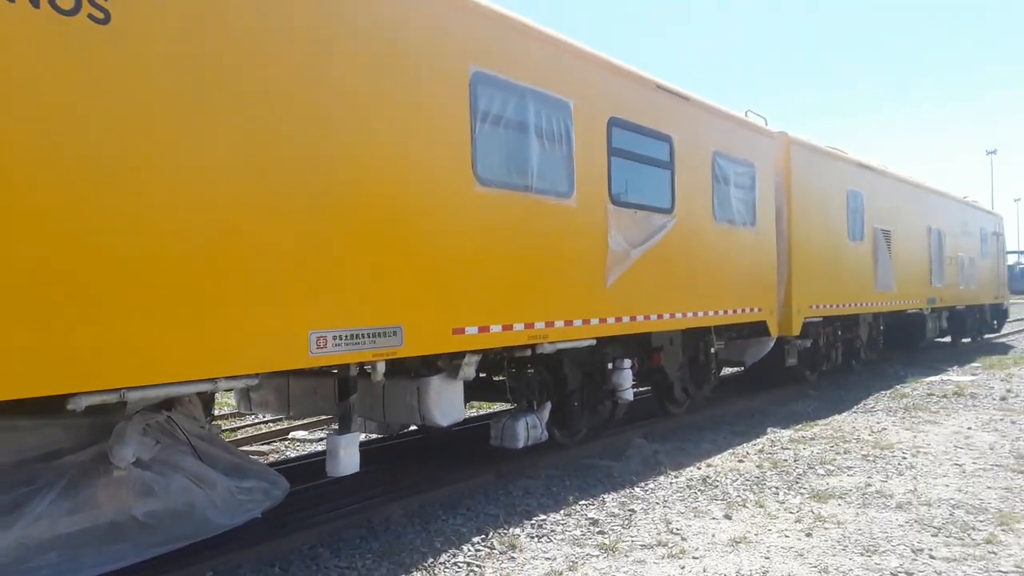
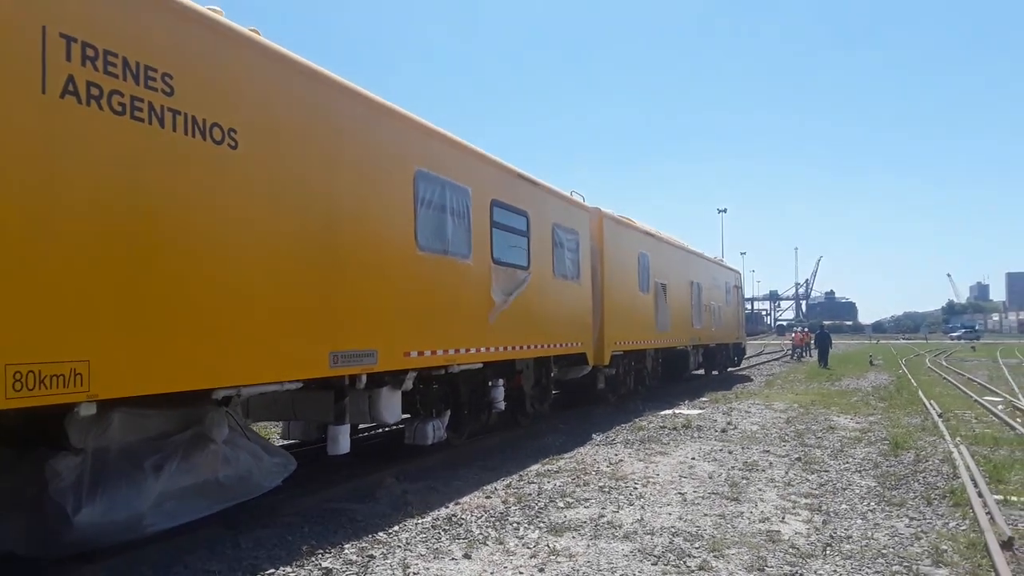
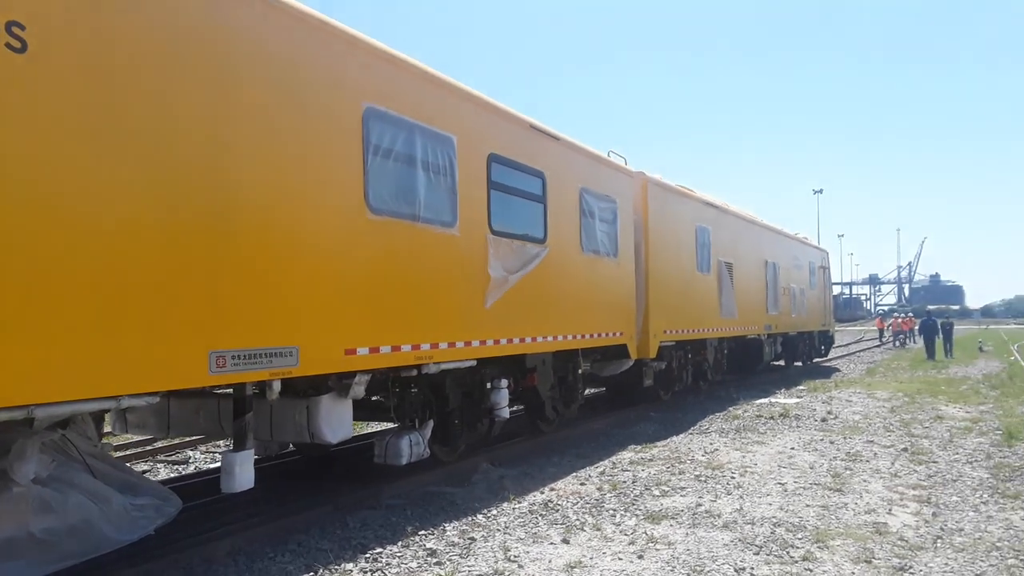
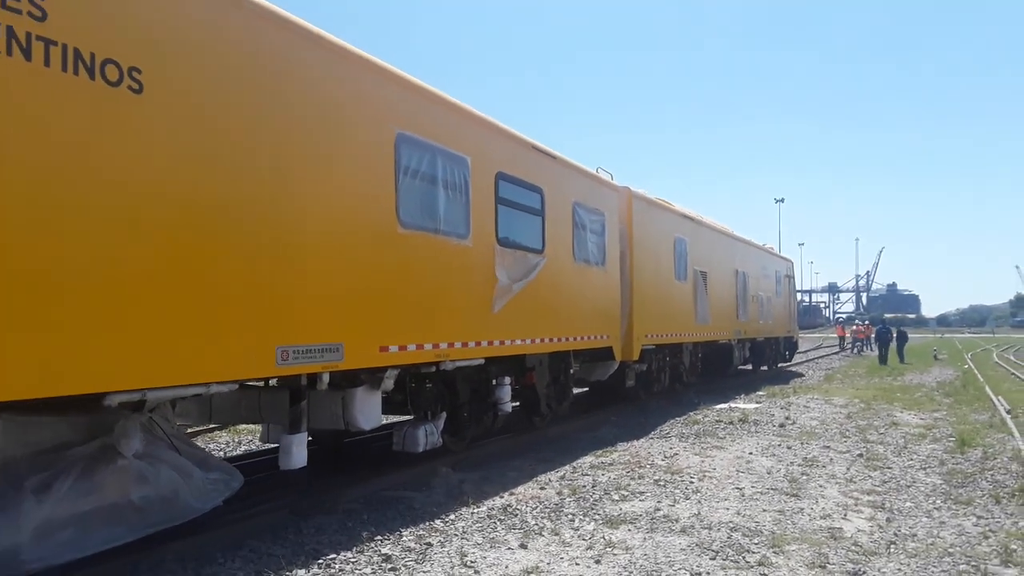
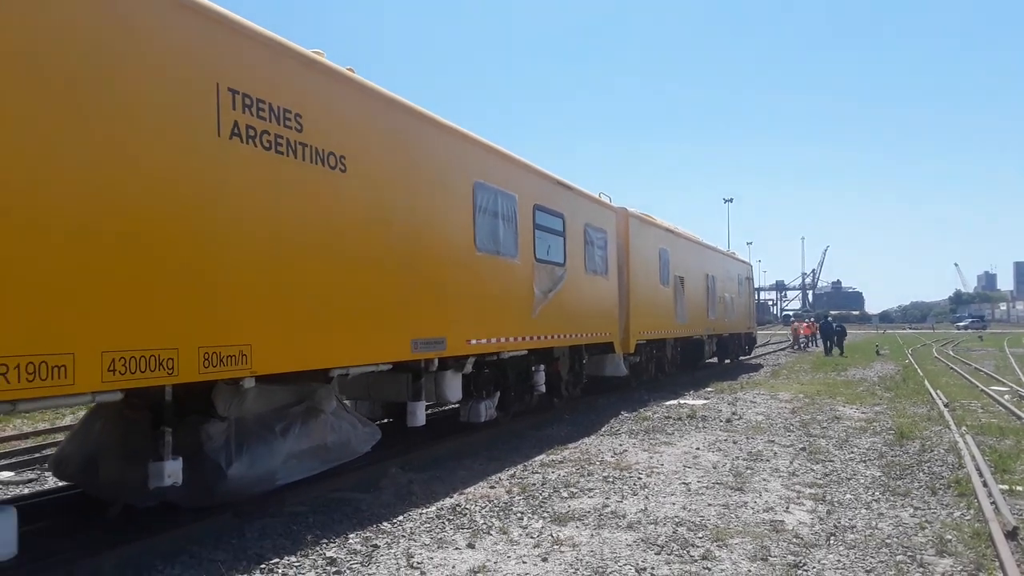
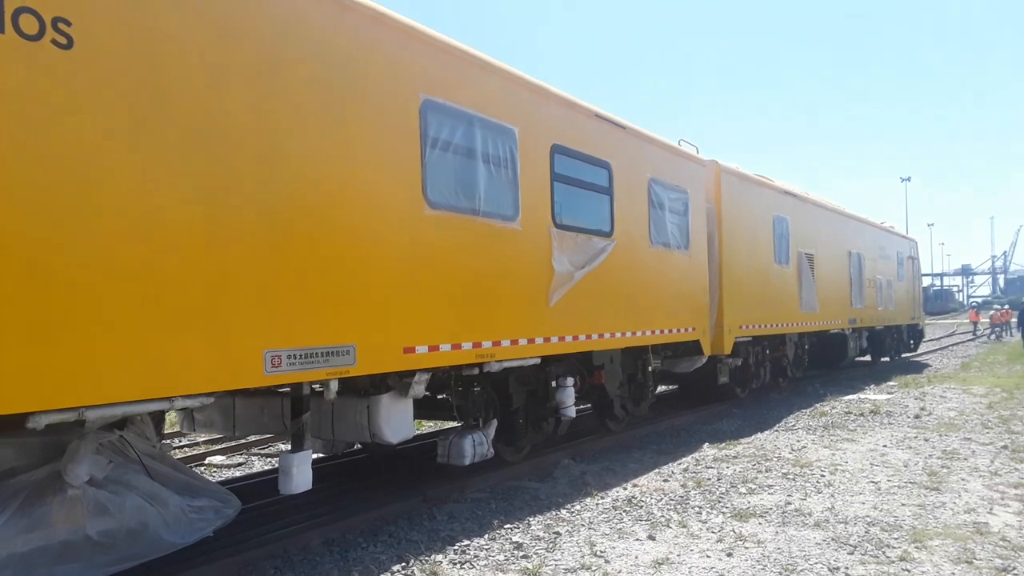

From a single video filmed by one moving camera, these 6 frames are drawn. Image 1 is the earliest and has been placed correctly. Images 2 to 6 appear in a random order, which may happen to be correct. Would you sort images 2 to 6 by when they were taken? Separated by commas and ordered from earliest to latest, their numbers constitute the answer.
6, 3, 4, 2, 5
